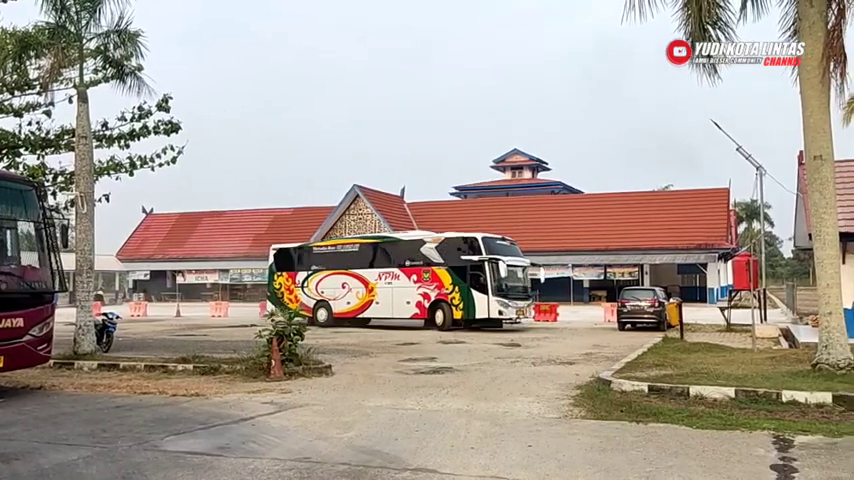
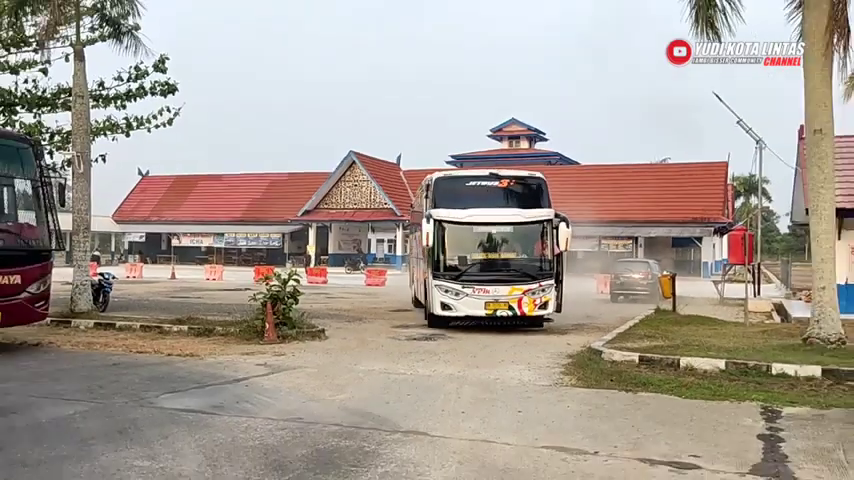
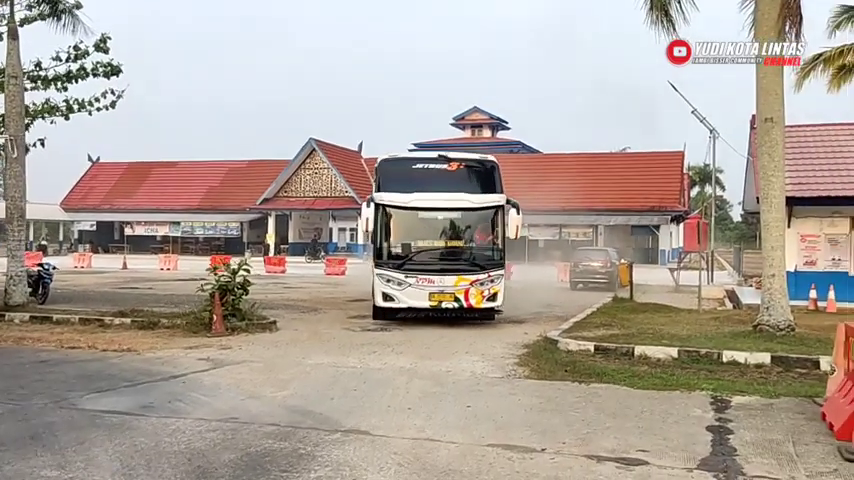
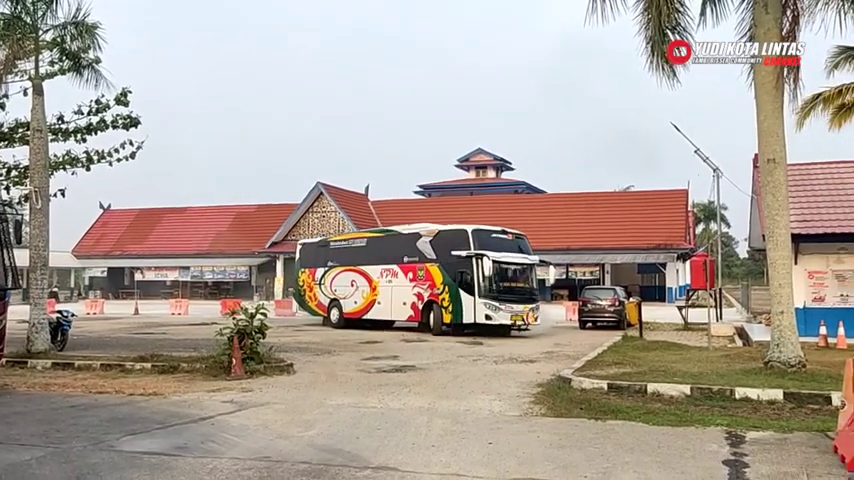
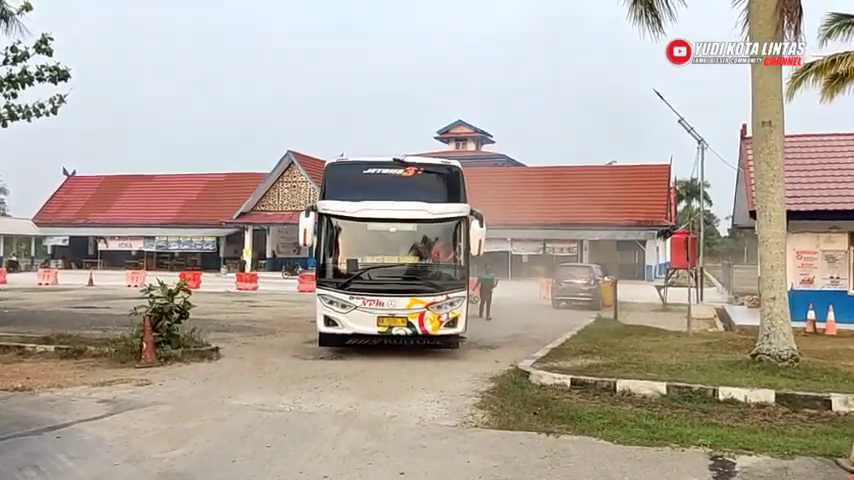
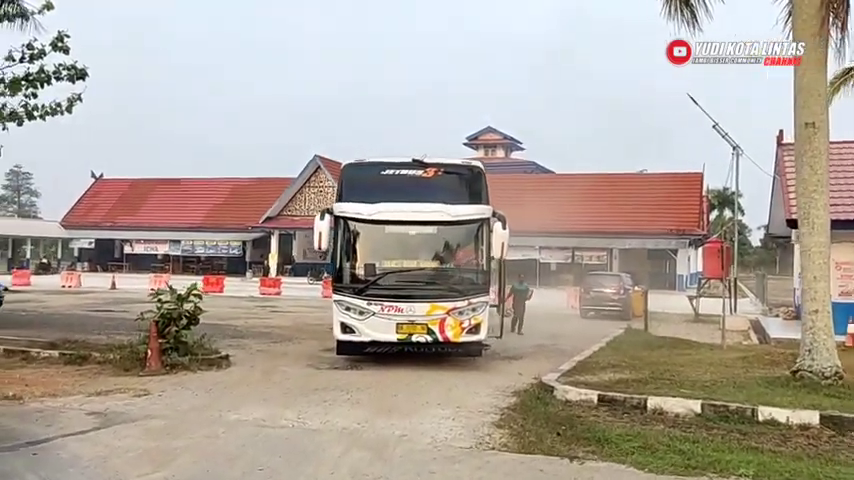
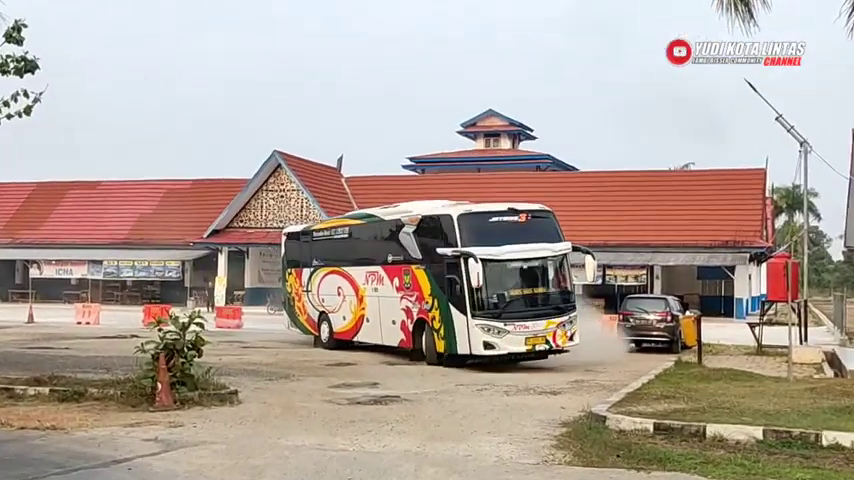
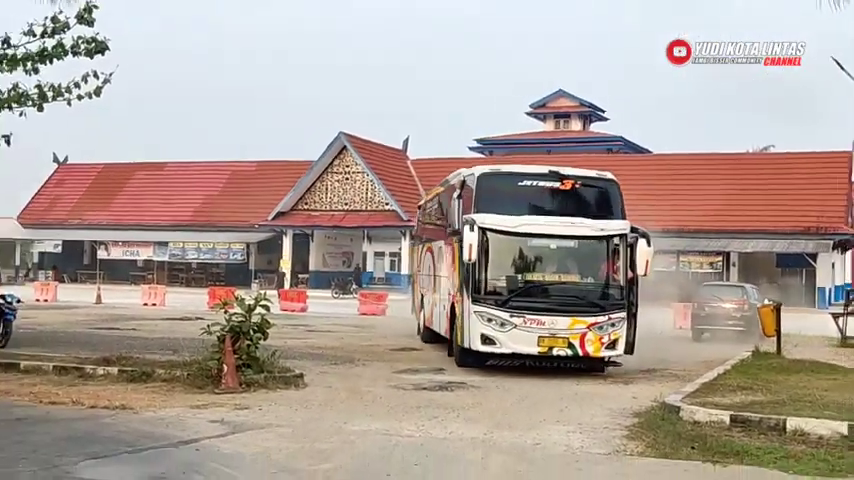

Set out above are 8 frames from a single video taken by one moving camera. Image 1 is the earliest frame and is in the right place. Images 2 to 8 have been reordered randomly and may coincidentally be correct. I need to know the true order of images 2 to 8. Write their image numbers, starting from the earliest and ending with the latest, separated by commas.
4, 7, 8, 2, 3, 5, 6
